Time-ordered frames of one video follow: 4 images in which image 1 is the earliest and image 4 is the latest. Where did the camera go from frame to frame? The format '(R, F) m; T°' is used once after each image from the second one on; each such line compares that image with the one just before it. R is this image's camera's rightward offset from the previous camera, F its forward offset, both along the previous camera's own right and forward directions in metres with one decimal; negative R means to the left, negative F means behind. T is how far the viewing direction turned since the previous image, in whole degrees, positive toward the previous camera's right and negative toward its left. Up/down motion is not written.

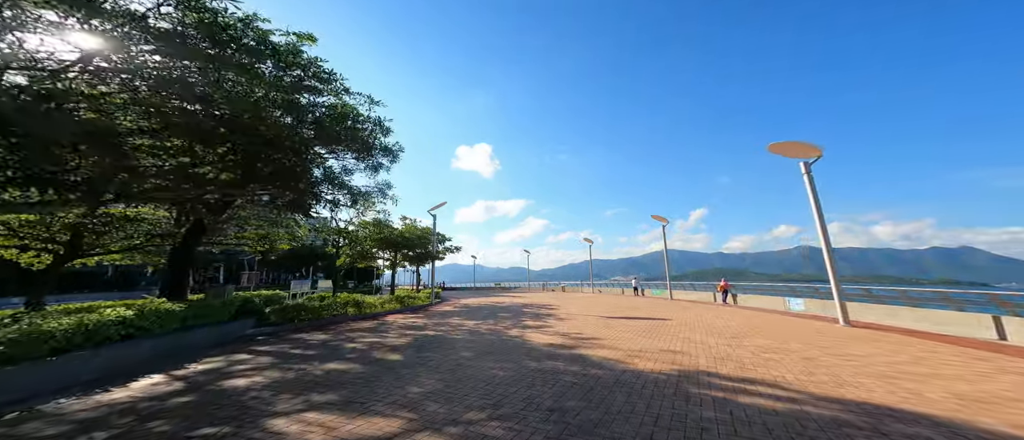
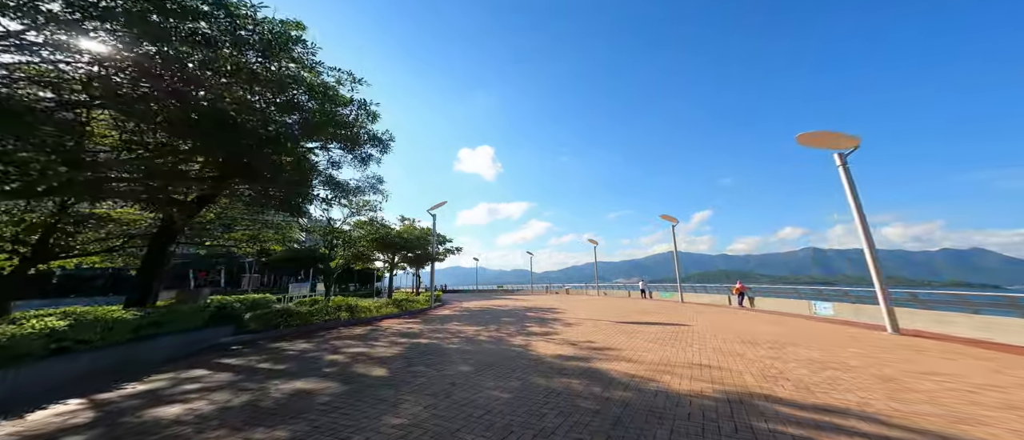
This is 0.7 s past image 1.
(0.0, +0.9) m; 0°
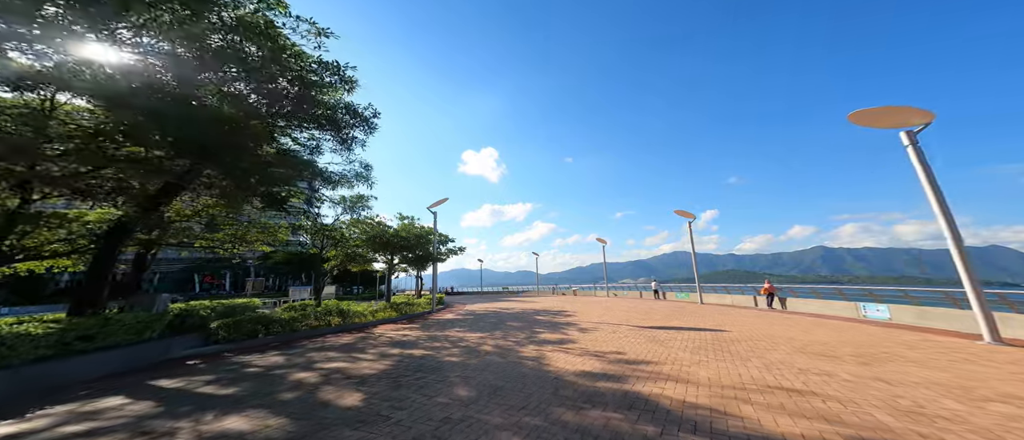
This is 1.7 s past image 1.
(-0.1, +1.3) m; -1°
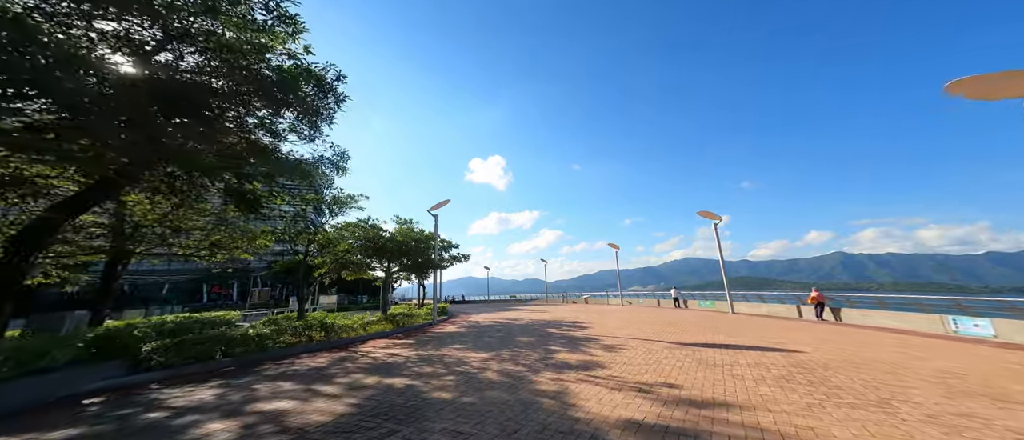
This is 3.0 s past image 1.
(0.0, +1.6) m; -1°
